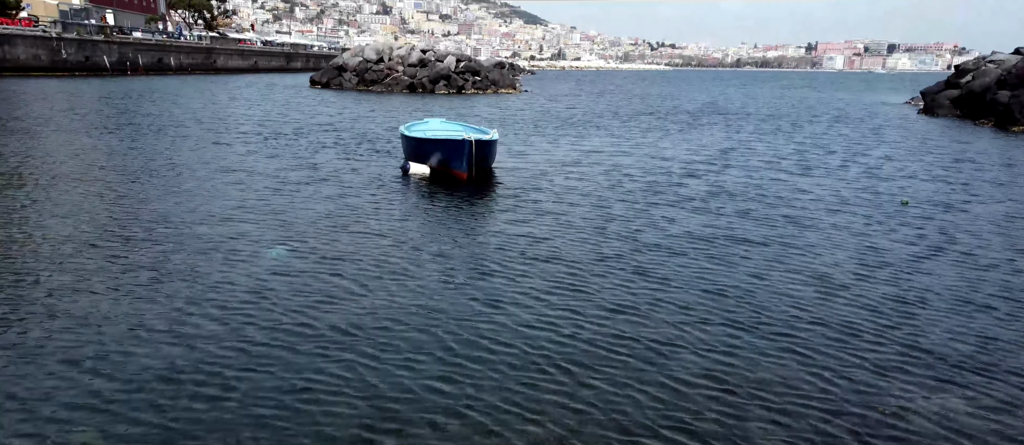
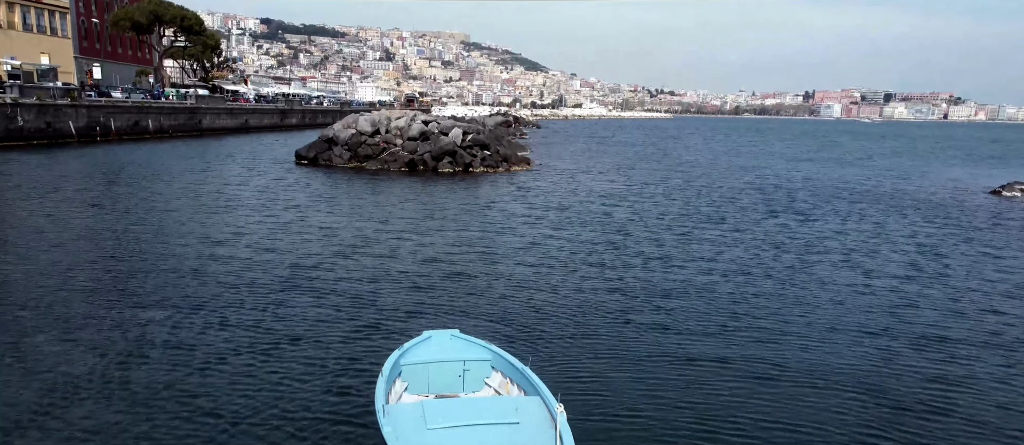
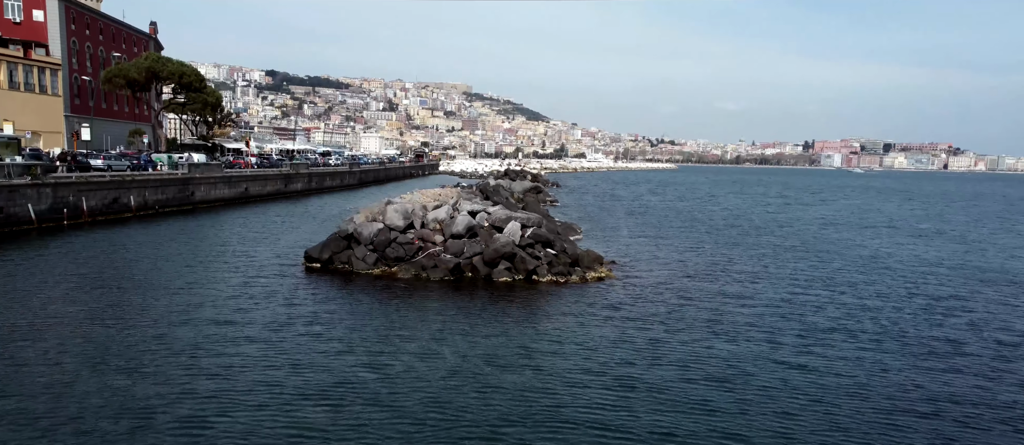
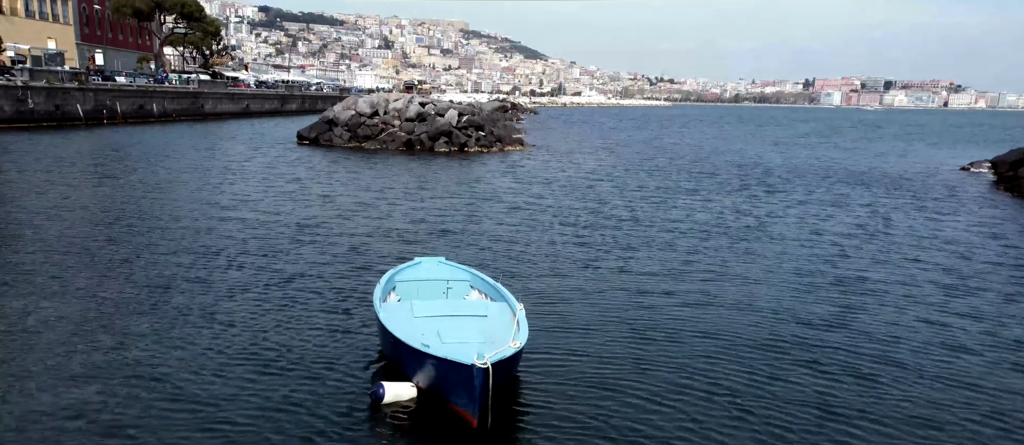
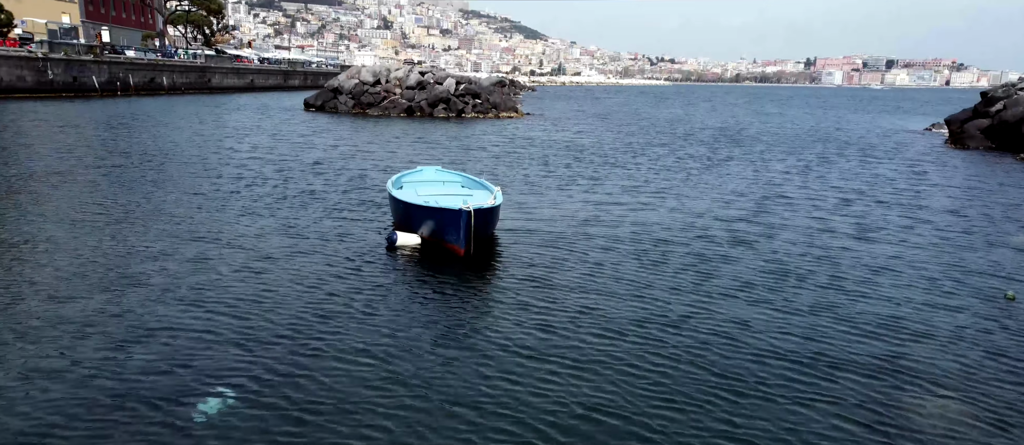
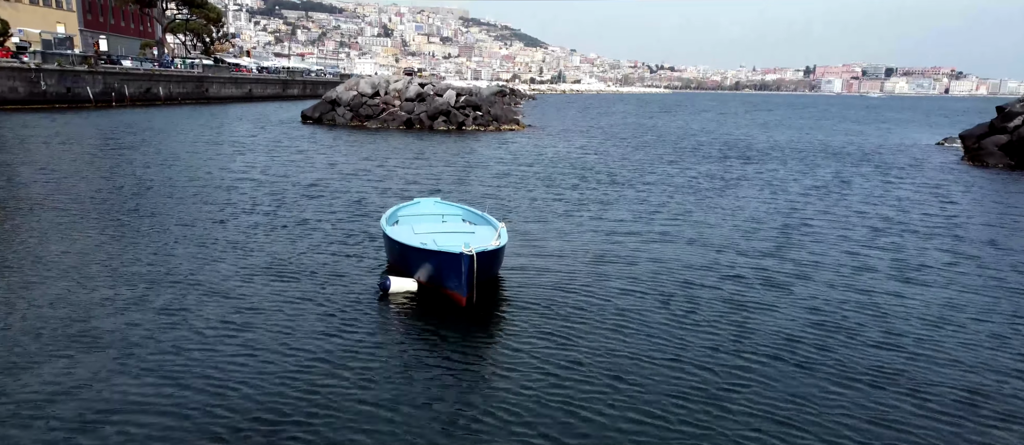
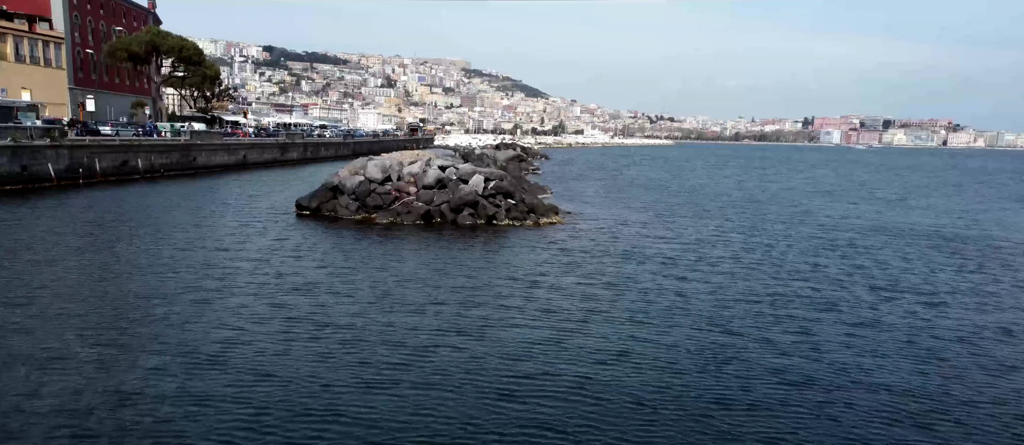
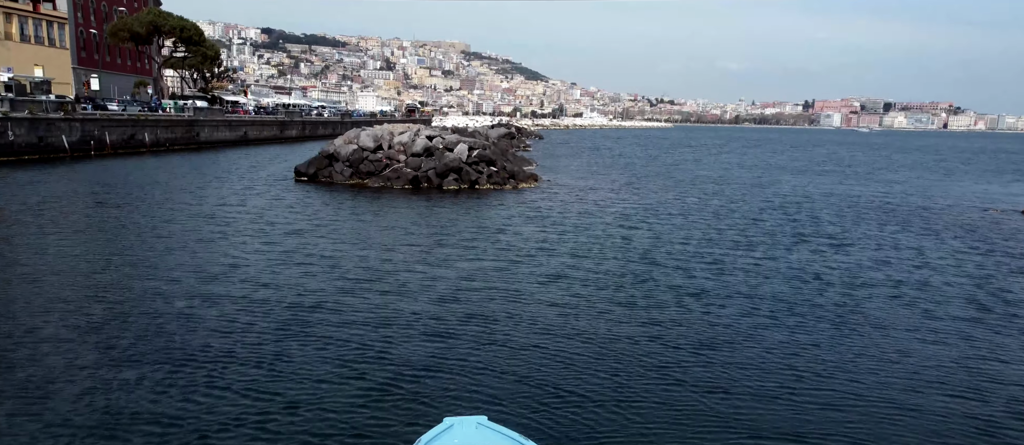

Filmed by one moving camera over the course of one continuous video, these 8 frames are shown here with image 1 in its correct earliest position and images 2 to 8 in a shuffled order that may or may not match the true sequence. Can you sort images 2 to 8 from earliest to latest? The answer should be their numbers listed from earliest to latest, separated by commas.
5, 6, 4, 2, 8, 7, 3
